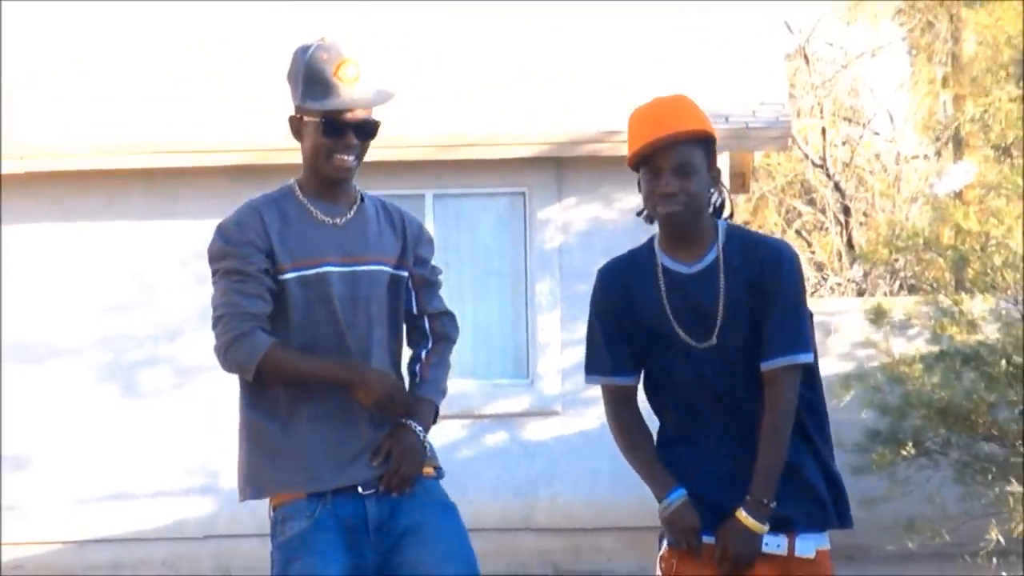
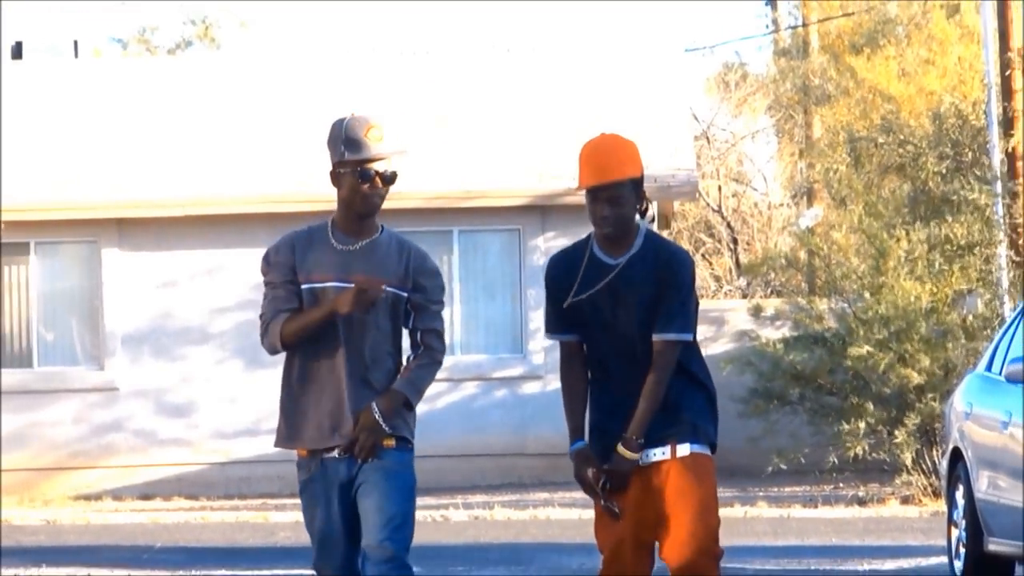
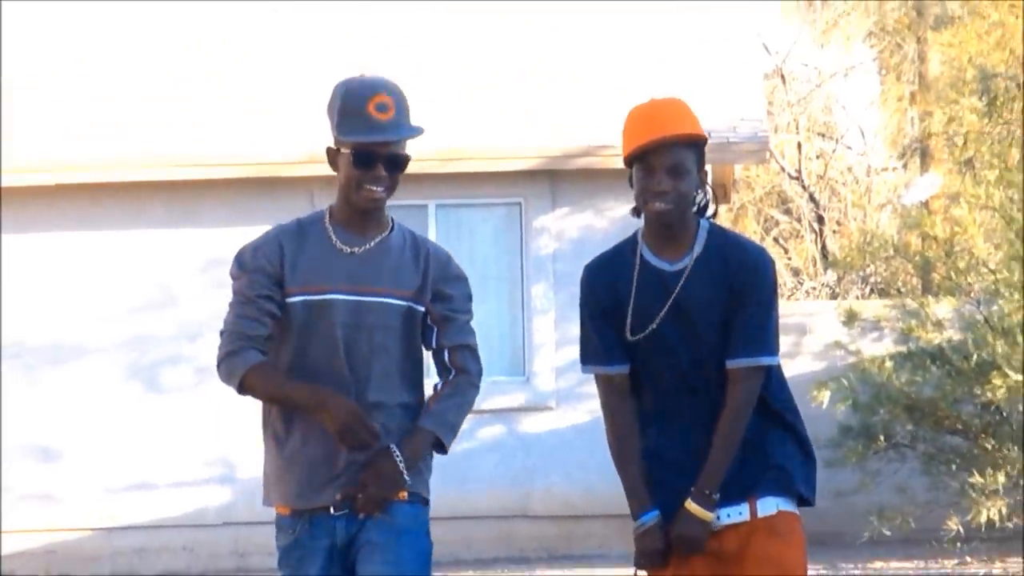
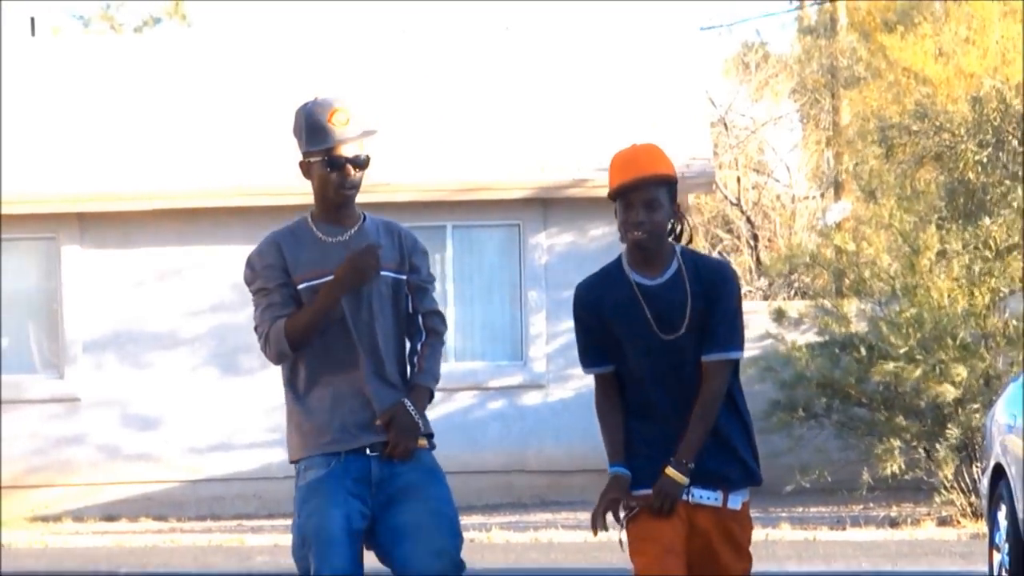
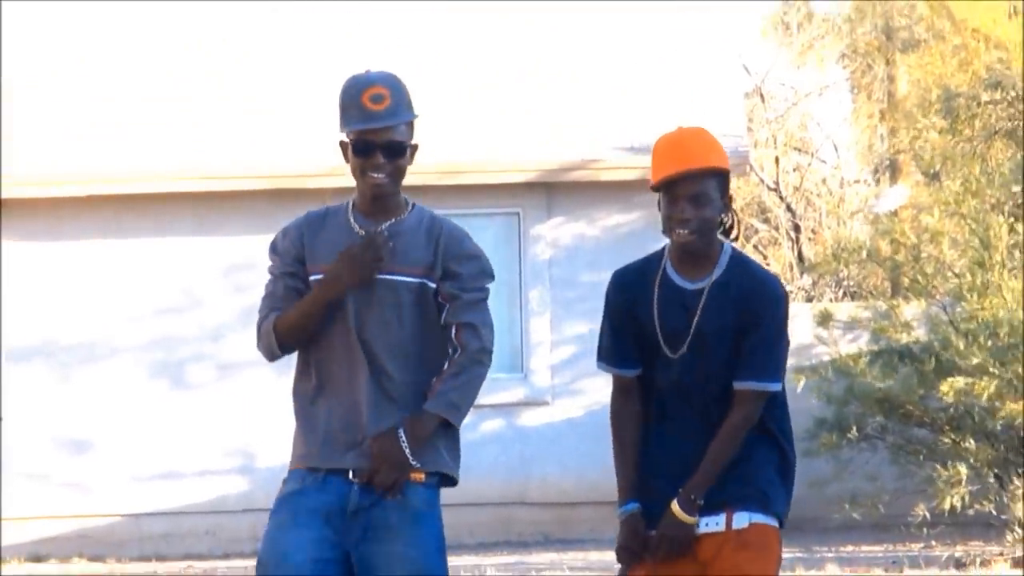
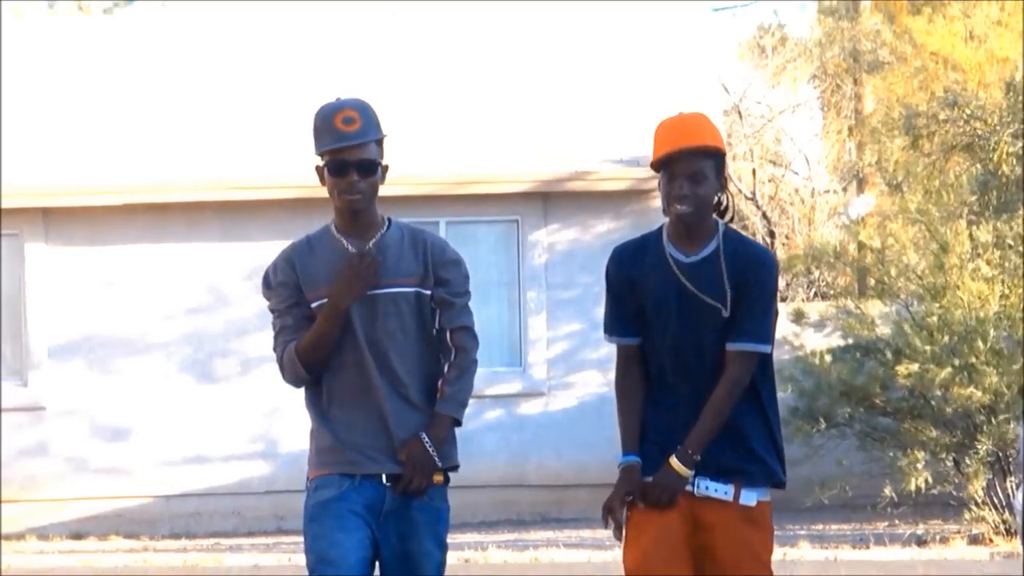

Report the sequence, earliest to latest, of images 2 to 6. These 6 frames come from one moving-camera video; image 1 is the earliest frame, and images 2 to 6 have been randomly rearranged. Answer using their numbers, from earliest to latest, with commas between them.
3, 5, 6, 4, 2
